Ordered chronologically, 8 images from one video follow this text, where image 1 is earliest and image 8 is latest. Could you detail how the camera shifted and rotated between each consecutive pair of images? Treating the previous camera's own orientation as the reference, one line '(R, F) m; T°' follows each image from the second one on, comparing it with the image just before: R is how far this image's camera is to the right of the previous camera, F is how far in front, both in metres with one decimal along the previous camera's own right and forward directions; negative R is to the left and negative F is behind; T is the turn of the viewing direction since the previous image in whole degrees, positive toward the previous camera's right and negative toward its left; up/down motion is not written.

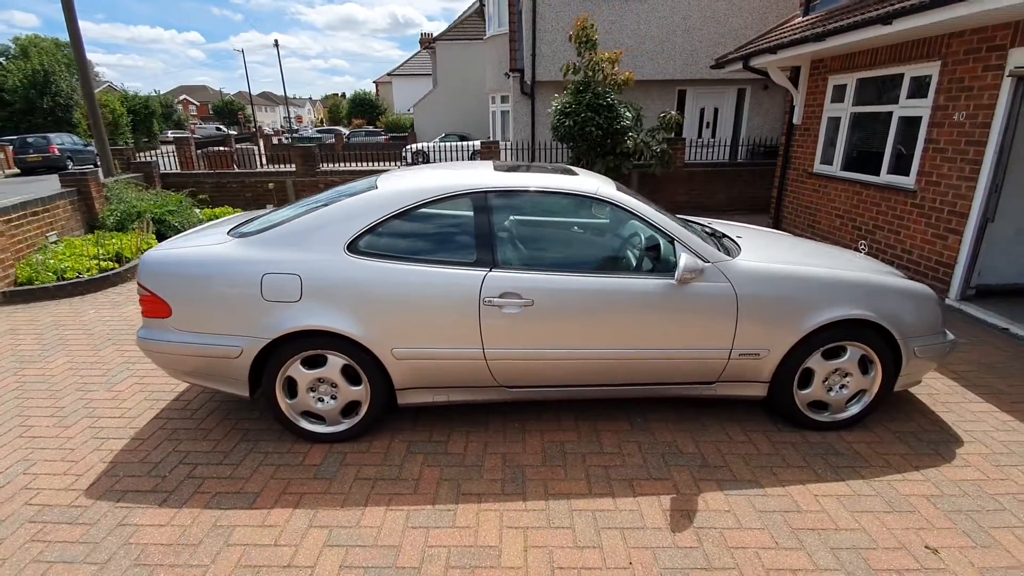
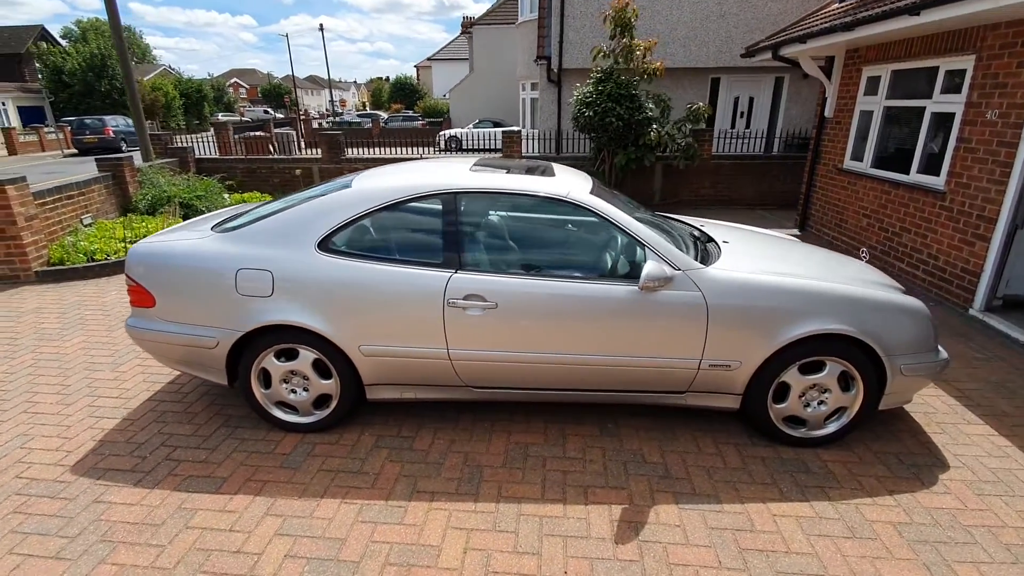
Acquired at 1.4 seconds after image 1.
(+0.4, 0.0) m; -4°
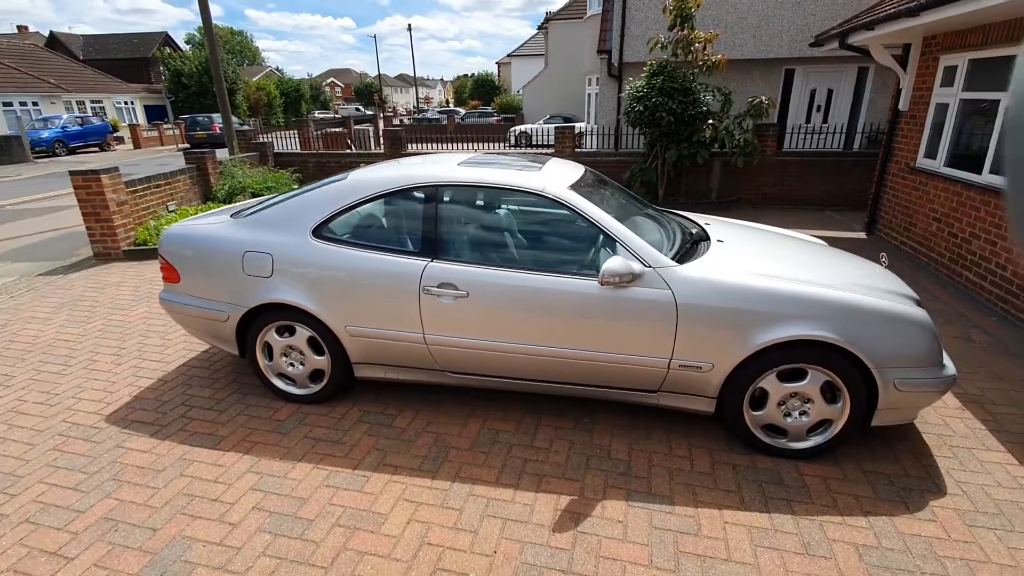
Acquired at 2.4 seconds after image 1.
(+0.6, 0.0) m; -9°
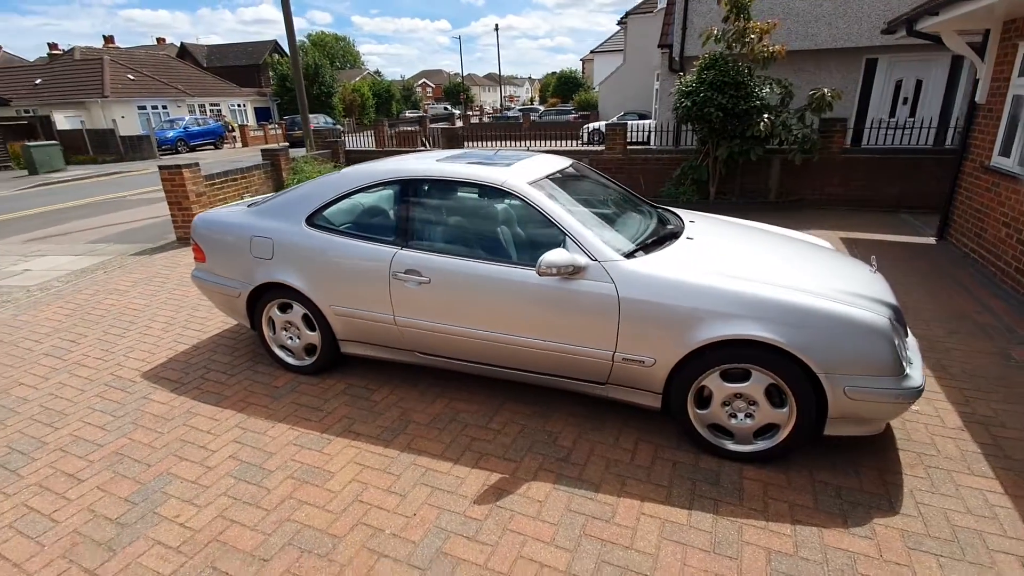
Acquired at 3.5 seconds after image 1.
(+0.7, -0.1) m; -9°
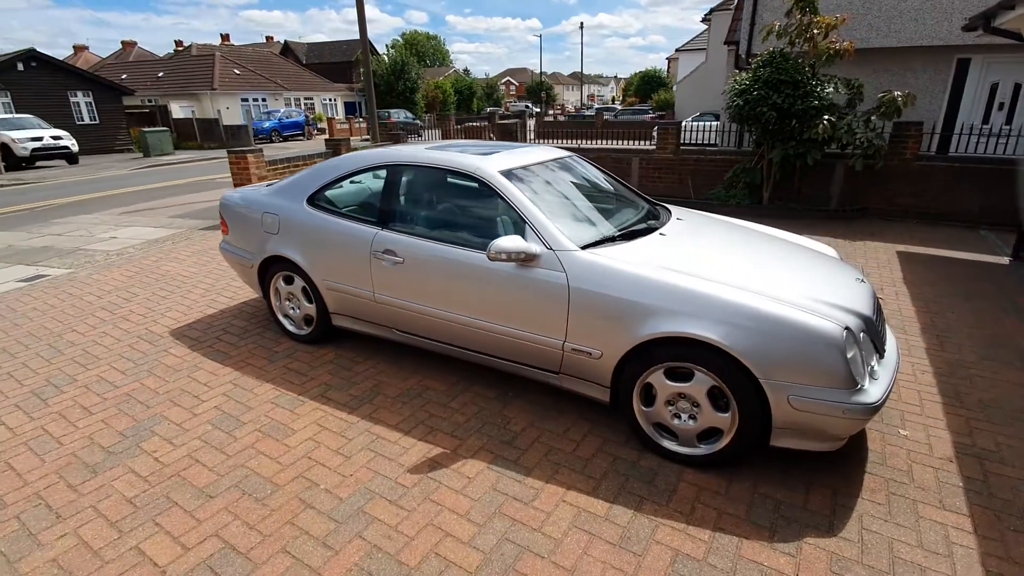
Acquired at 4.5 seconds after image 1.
(+0.7, 0.0) m; -8°
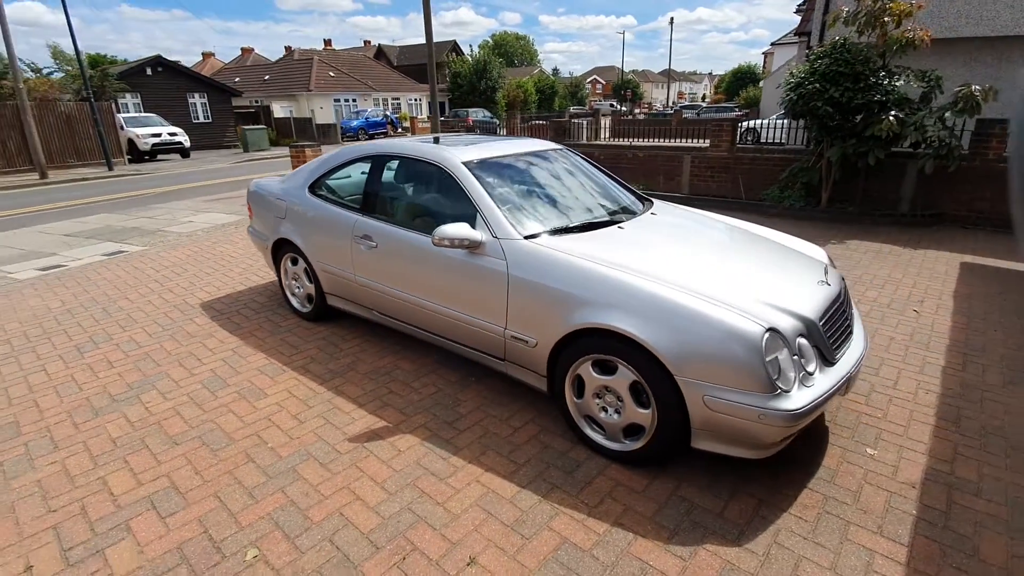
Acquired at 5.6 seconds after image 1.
(+0.8, 0.0) m; -9°
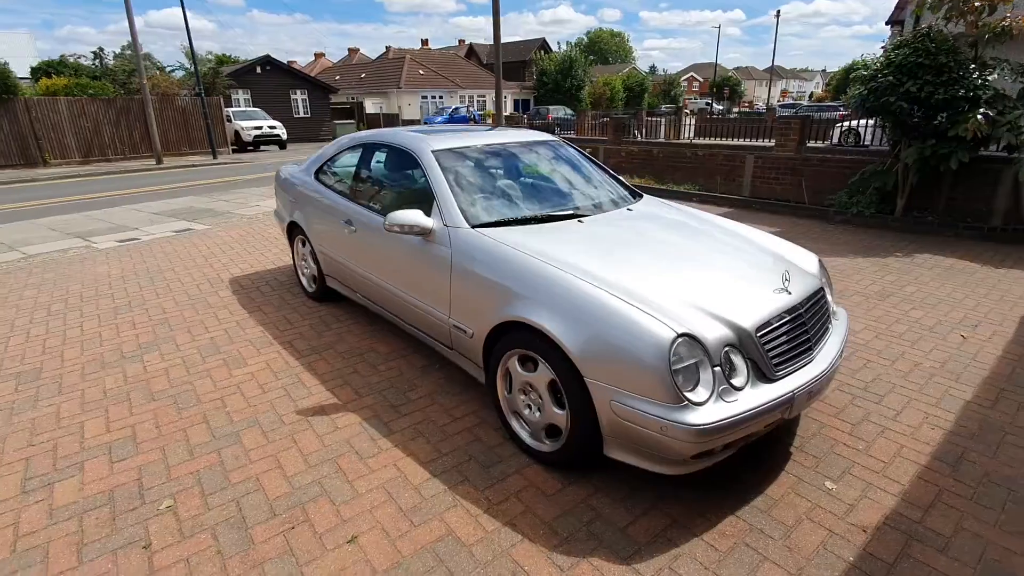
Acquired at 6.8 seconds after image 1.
(+0.8, +0.1) m; -9°
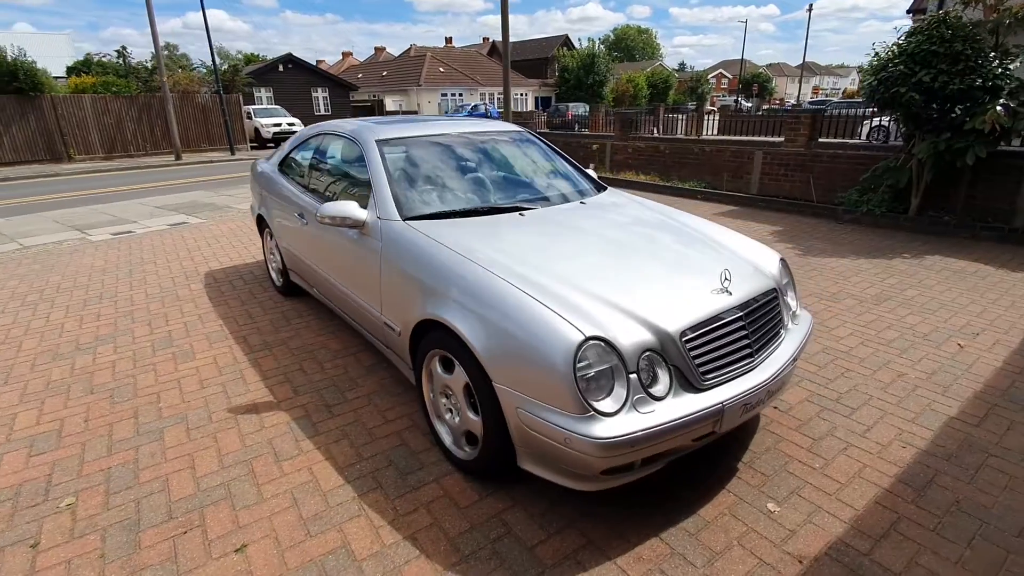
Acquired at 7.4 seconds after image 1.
(+0.5, +0.2) m; -3°
